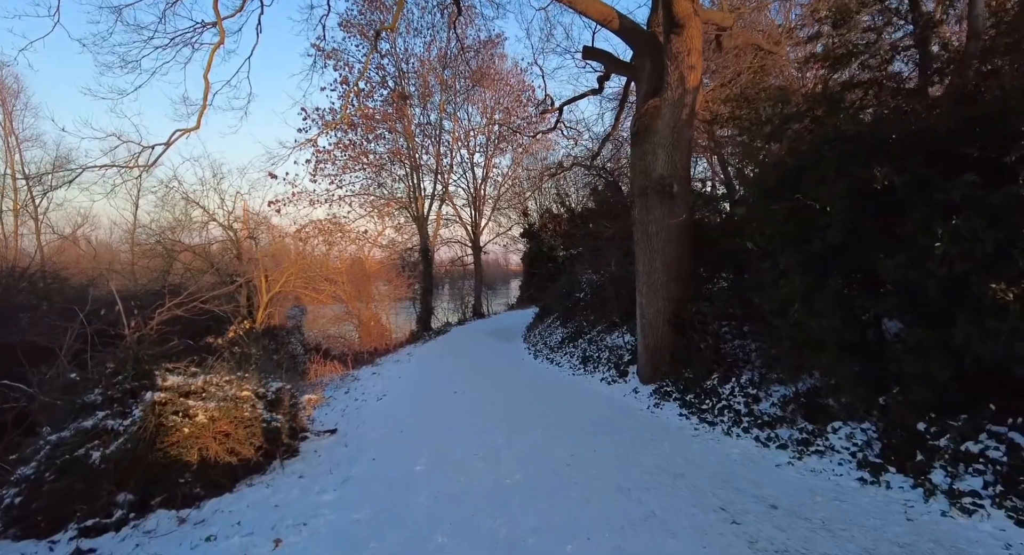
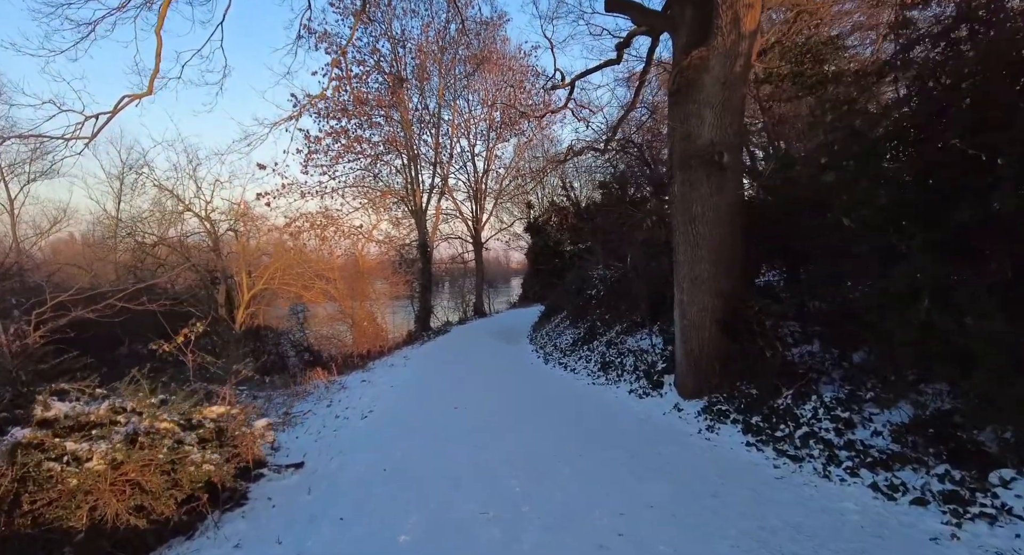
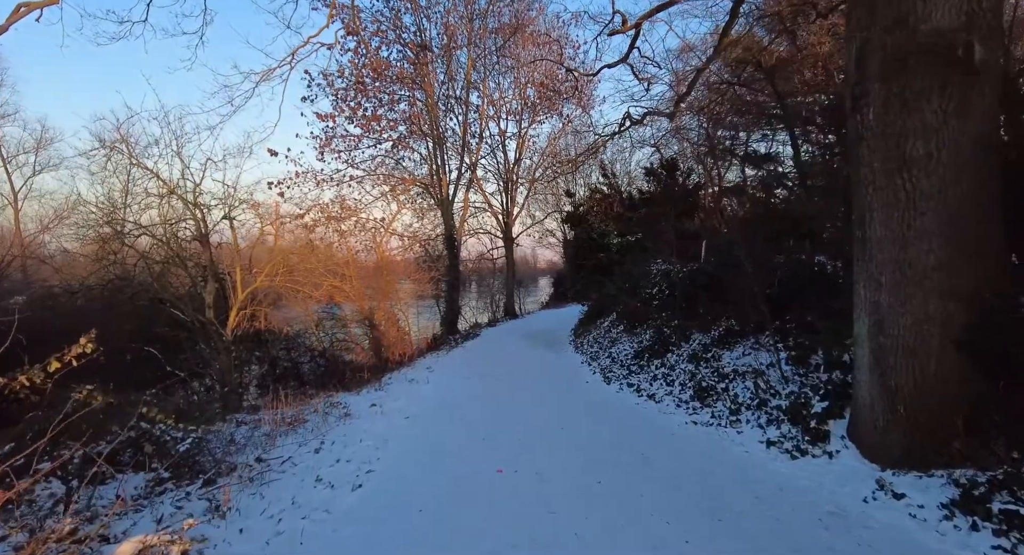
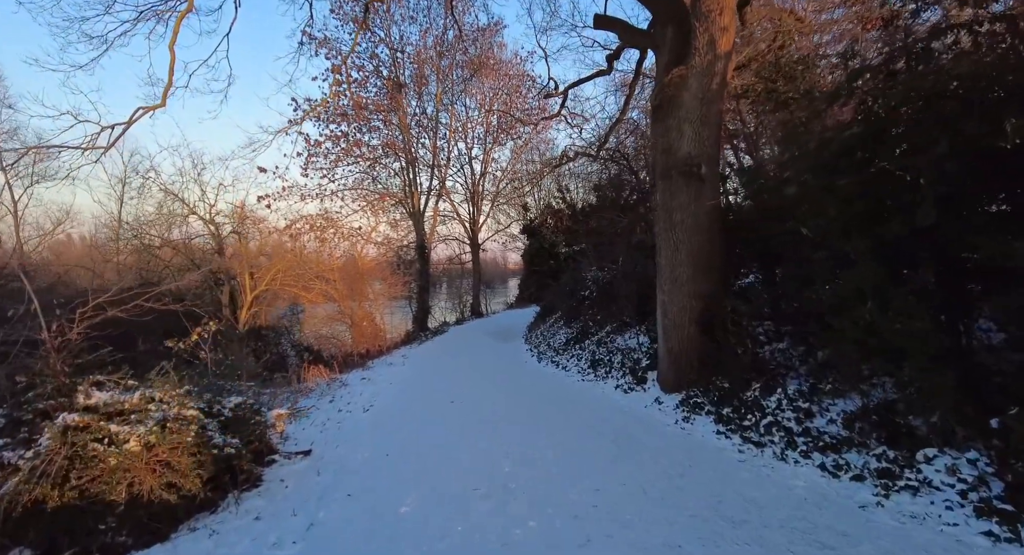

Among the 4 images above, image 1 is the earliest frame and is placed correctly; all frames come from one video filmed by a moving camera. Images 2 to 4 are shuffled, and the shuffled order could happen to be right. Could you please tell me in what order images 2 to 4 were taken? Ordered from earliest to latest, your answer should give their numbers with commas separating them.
4, 2, 3
